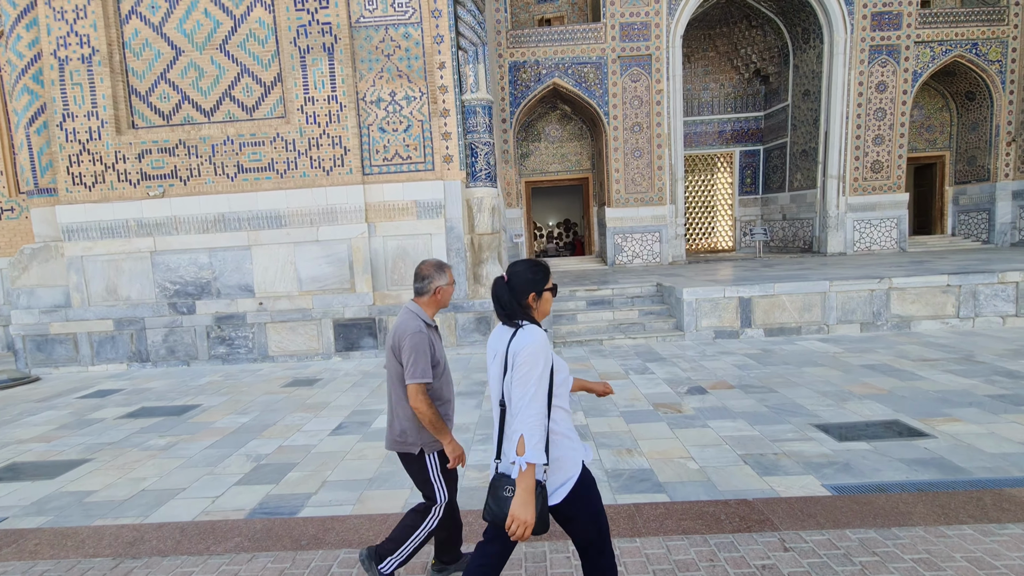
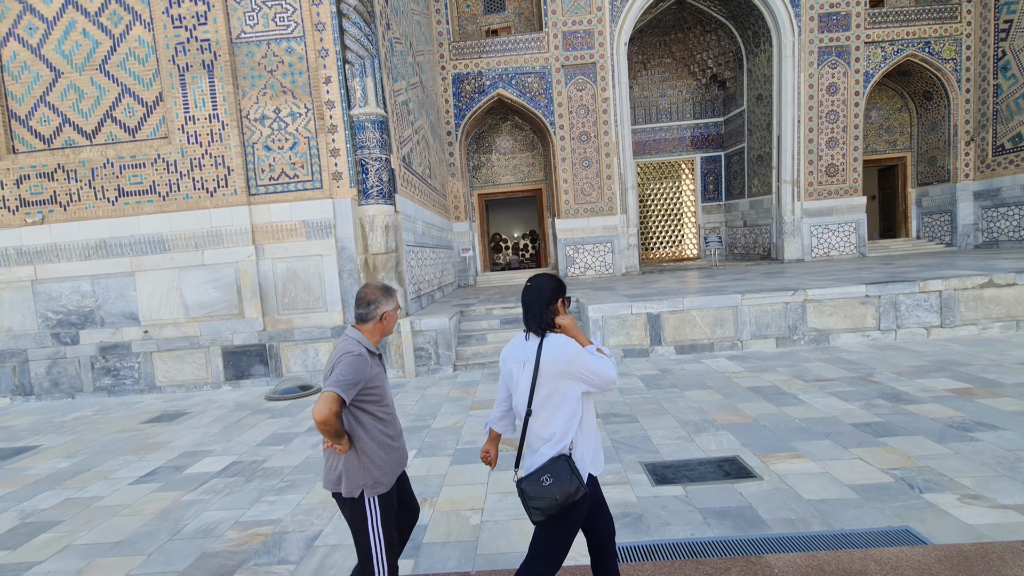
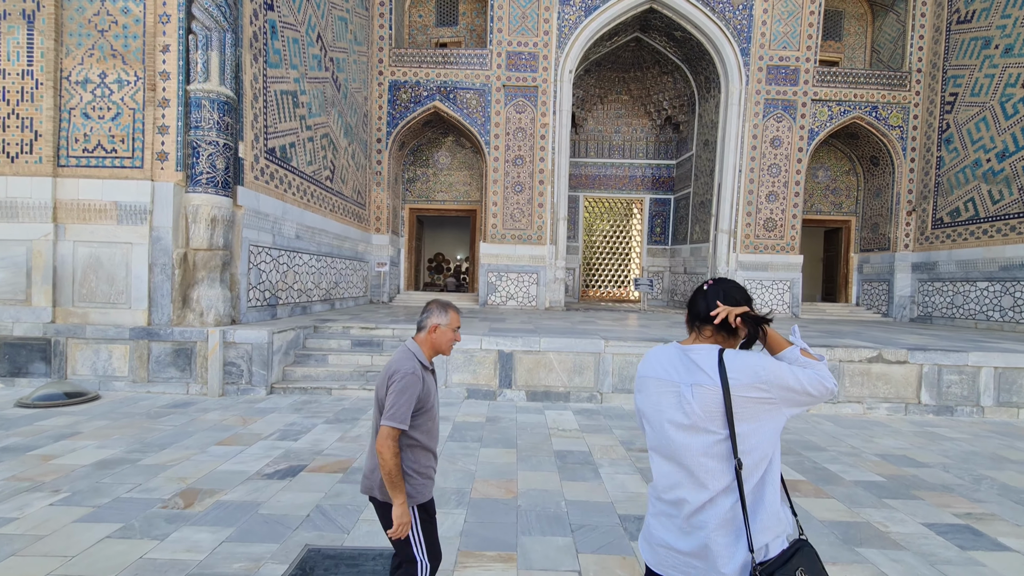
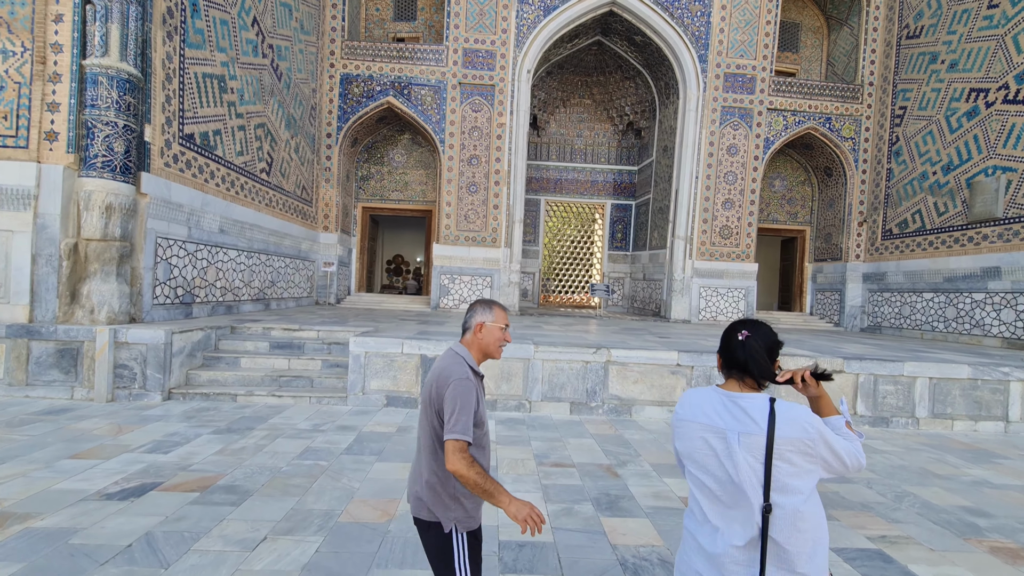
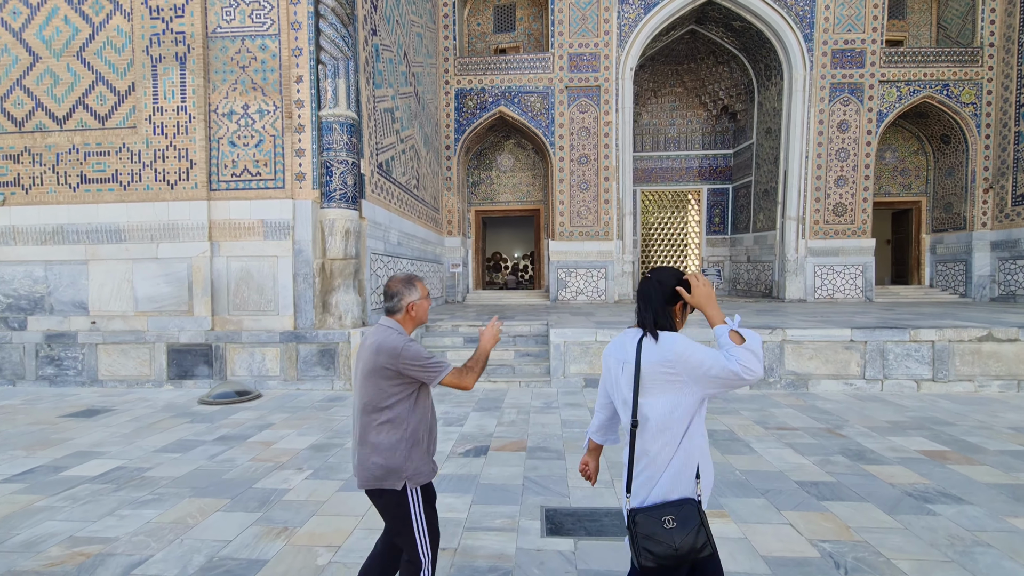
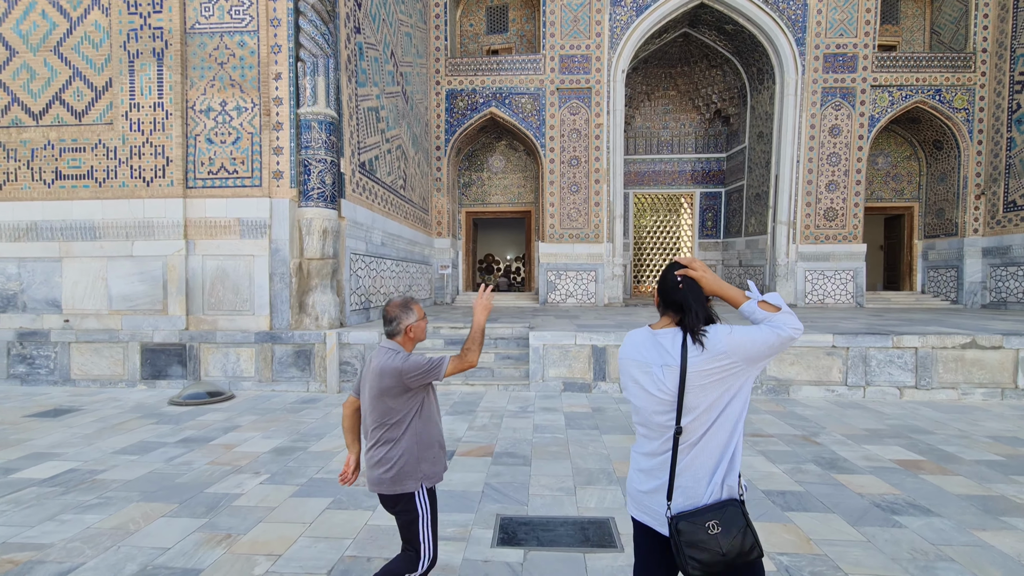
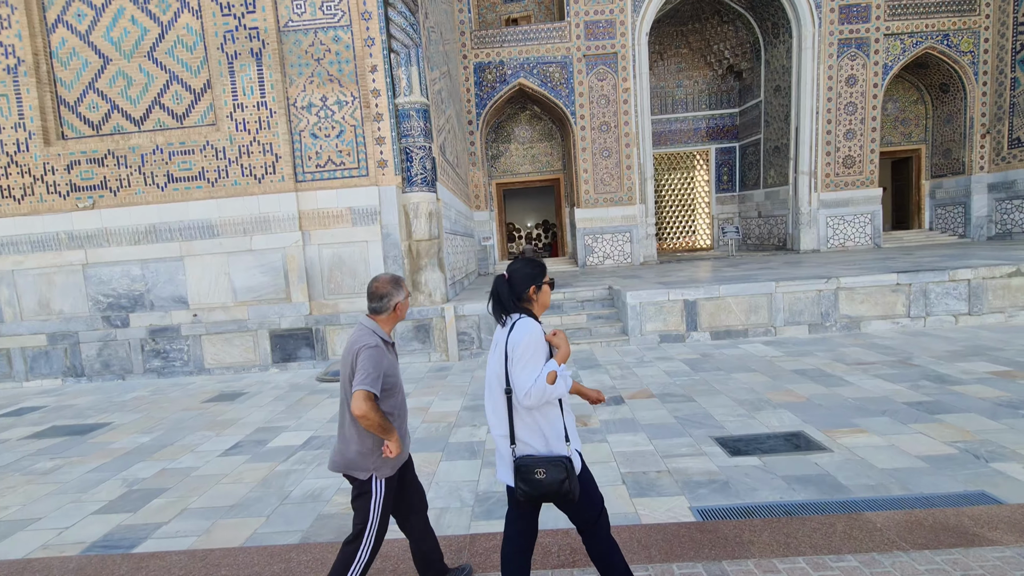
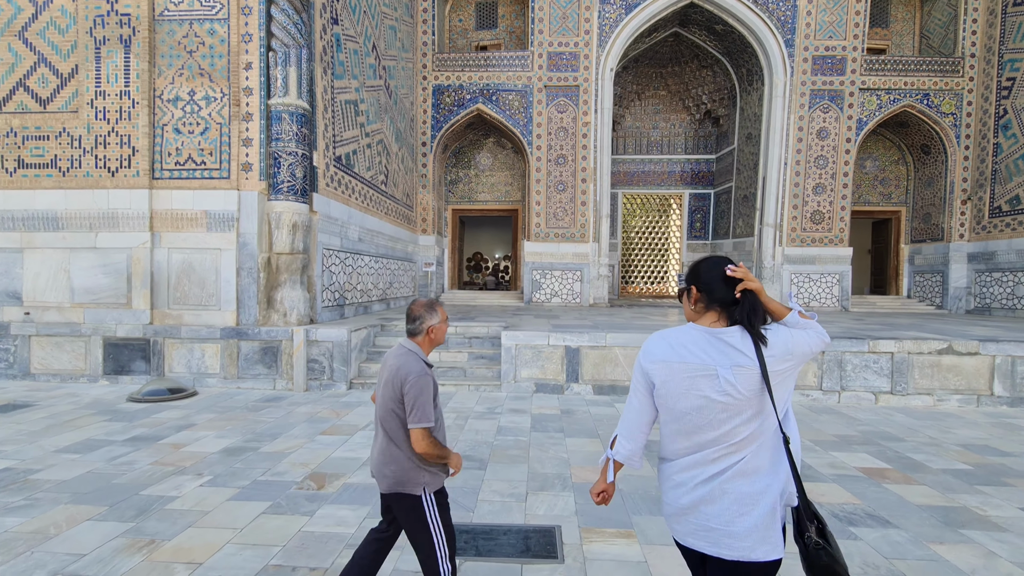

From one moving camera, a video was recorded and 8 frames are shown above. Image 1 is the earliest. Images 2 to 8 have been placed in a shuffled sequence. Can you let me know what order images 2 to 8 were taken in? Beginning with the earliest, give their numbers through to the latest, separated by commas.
7, 2, 5, 6, 8, 3, 4
